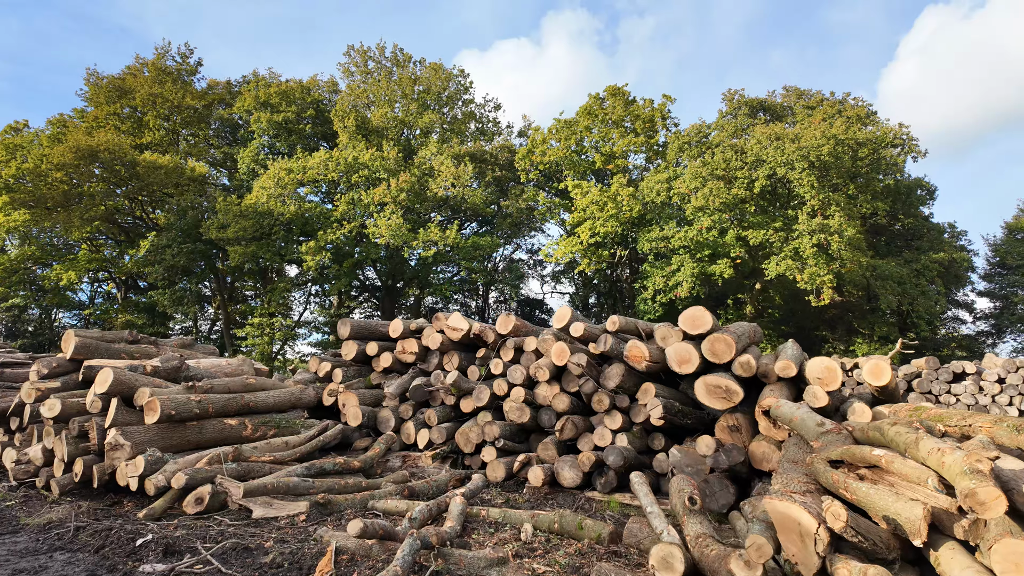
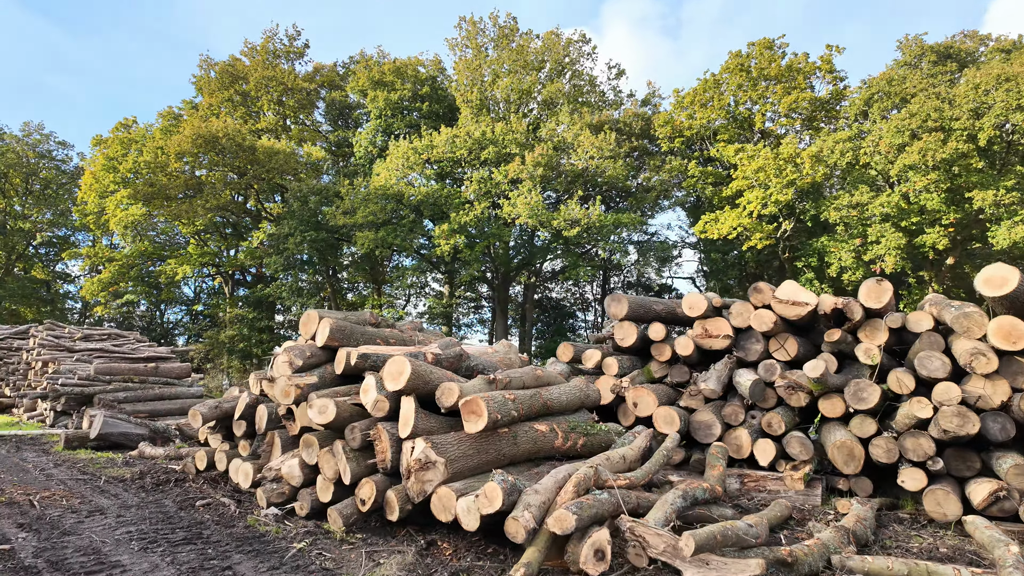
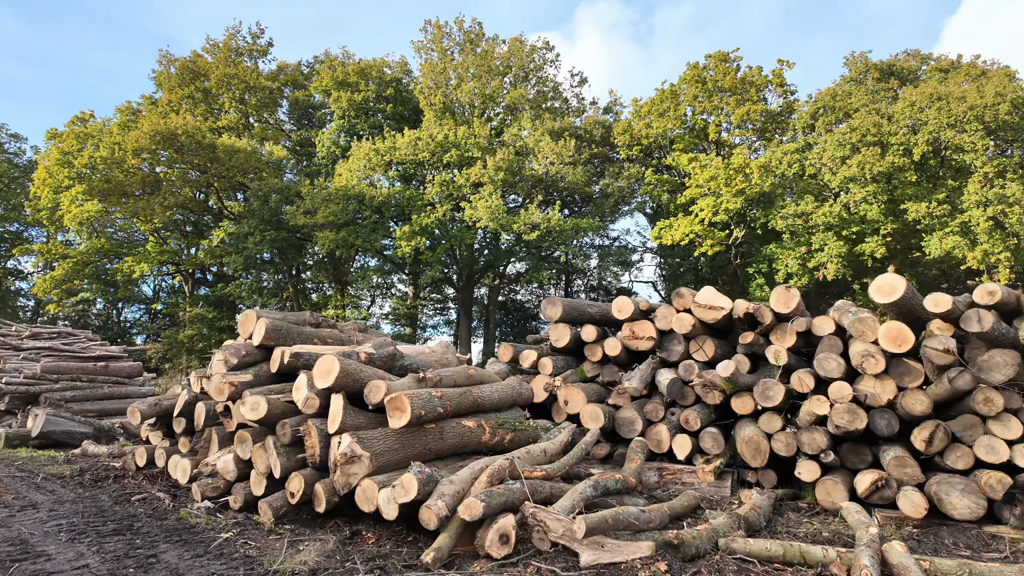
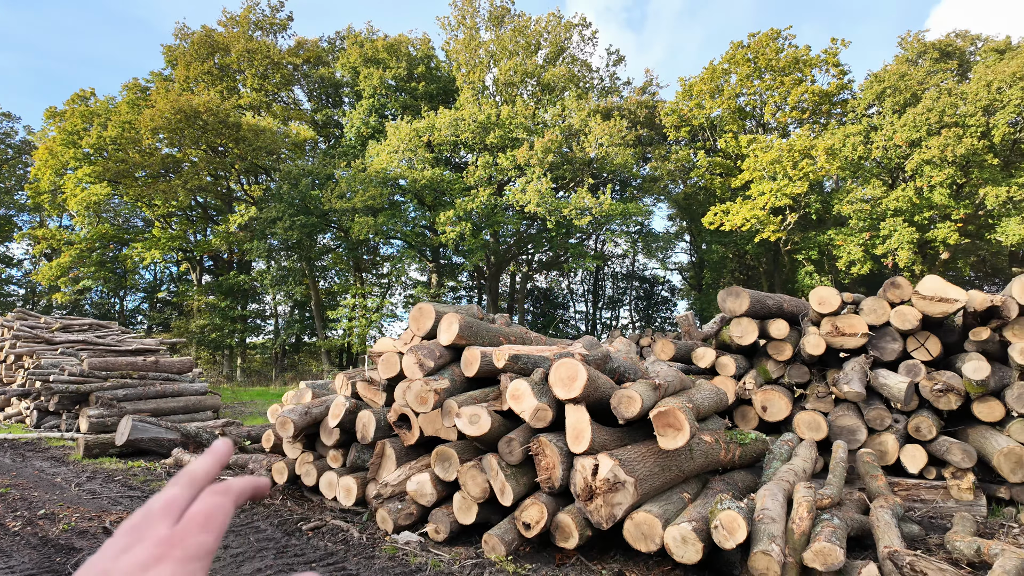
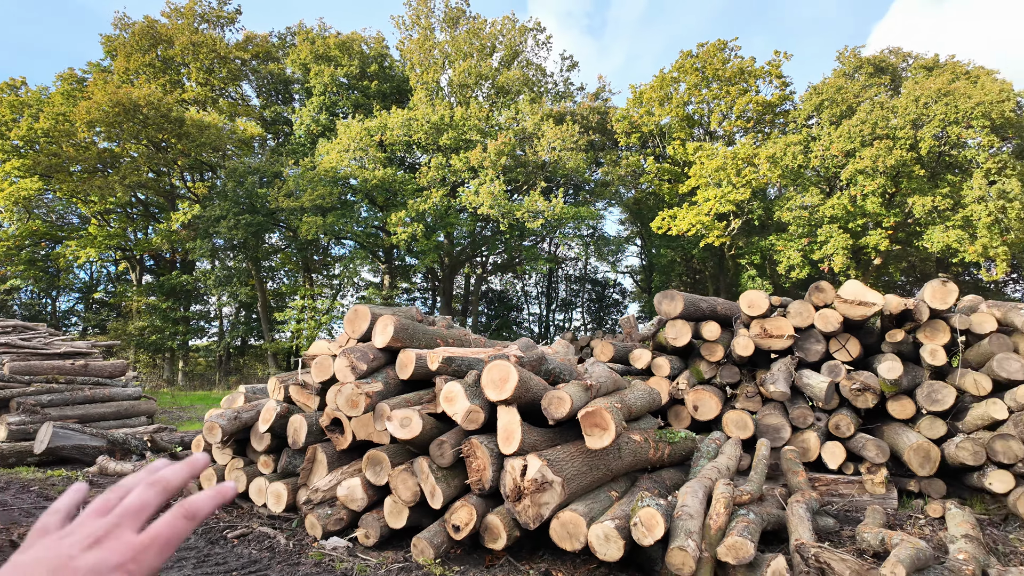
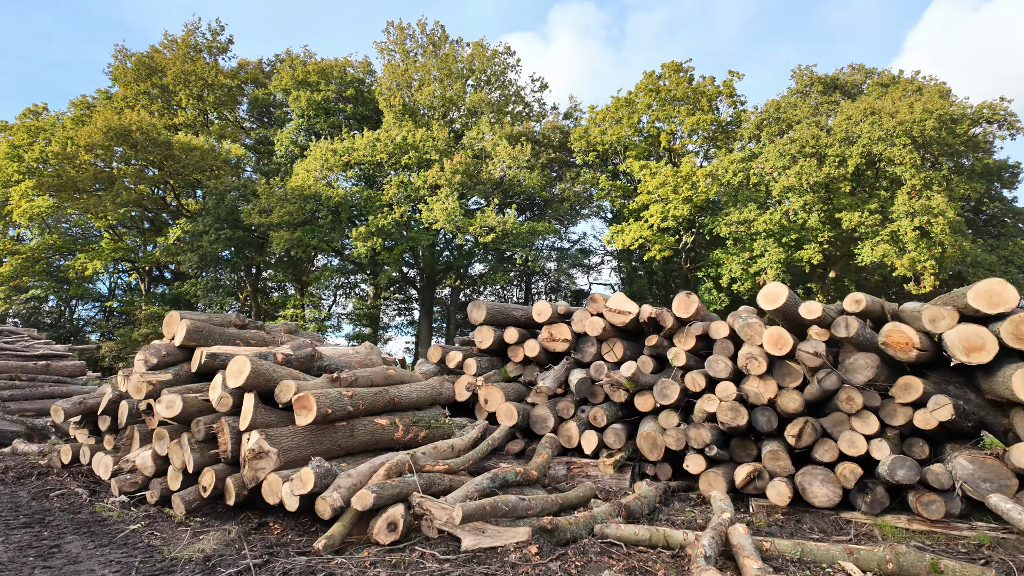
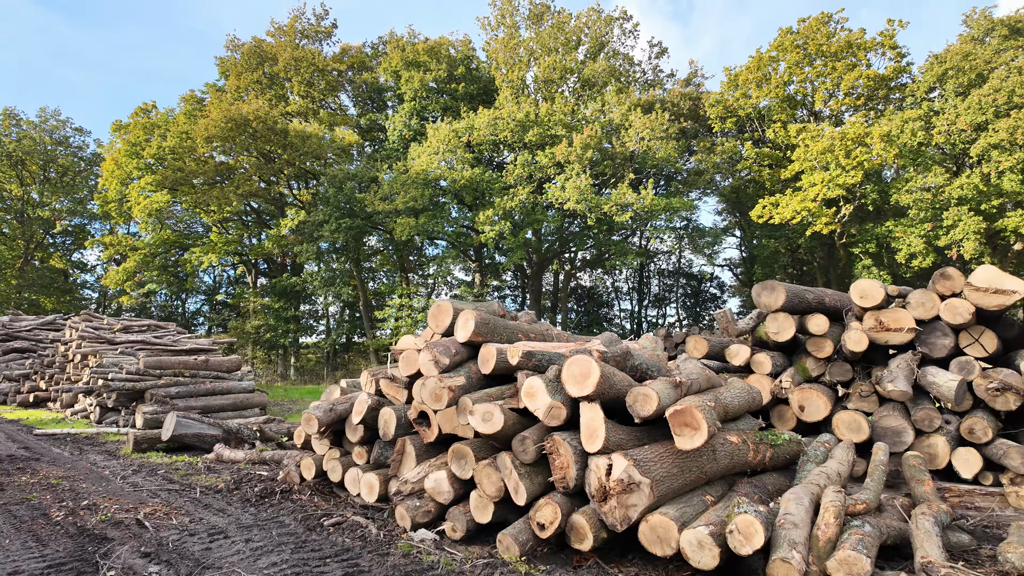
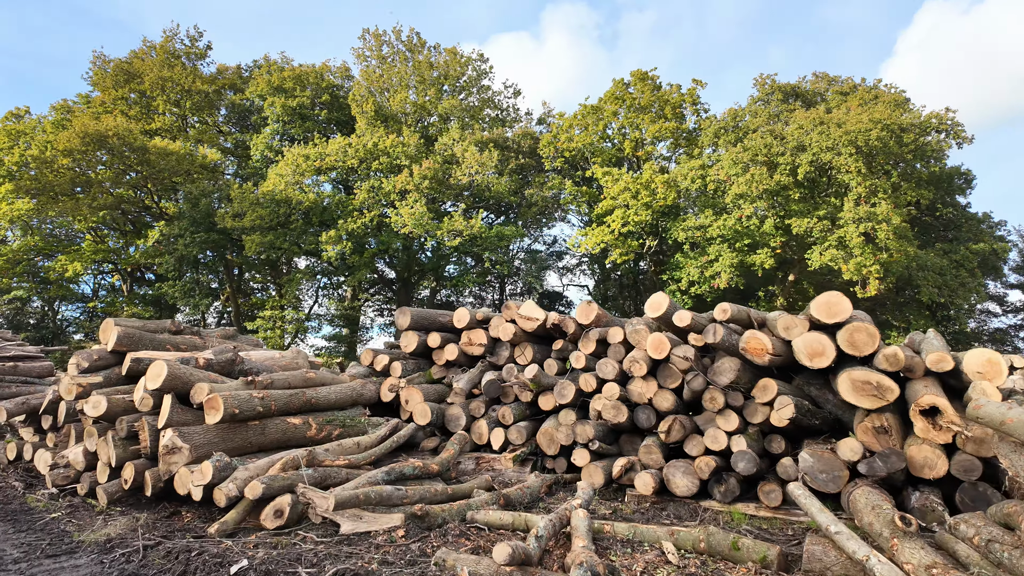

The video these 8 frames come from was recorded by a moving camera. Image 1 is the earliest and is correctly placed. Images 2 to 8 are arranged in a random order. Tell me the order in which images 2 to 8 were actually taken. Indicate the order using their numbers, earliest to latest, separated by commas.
8, 6, 3, 2, 7, 4, 5
